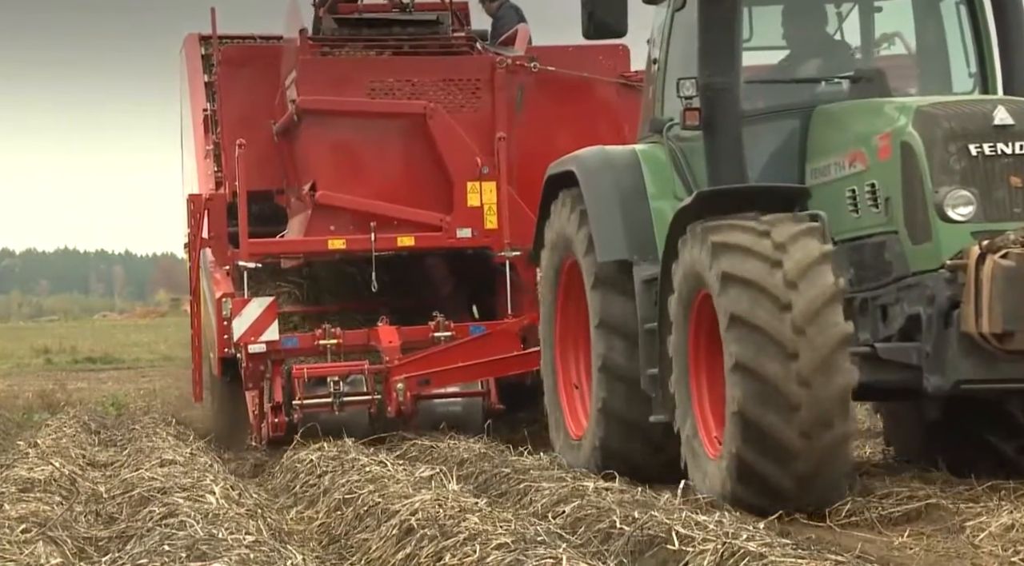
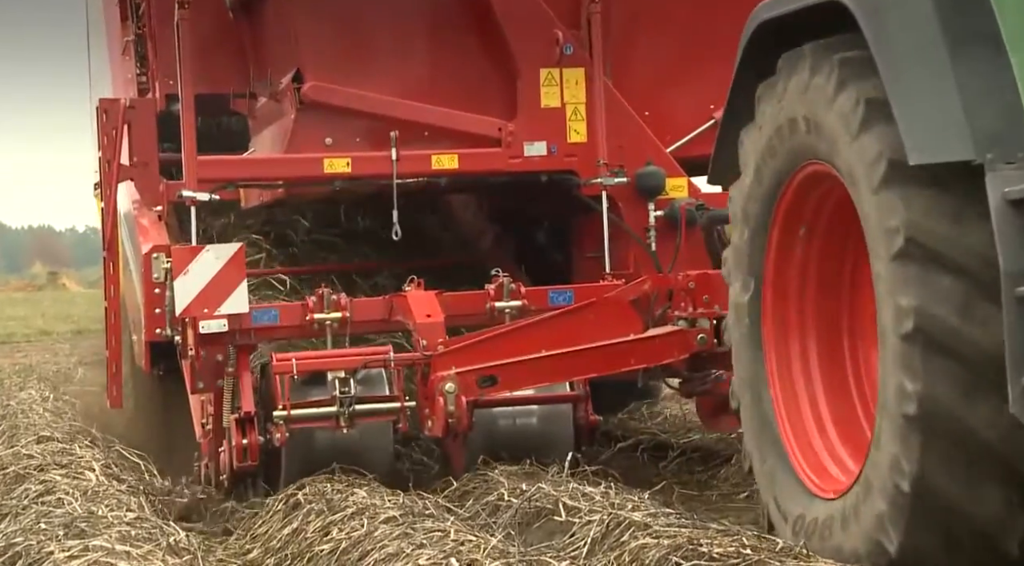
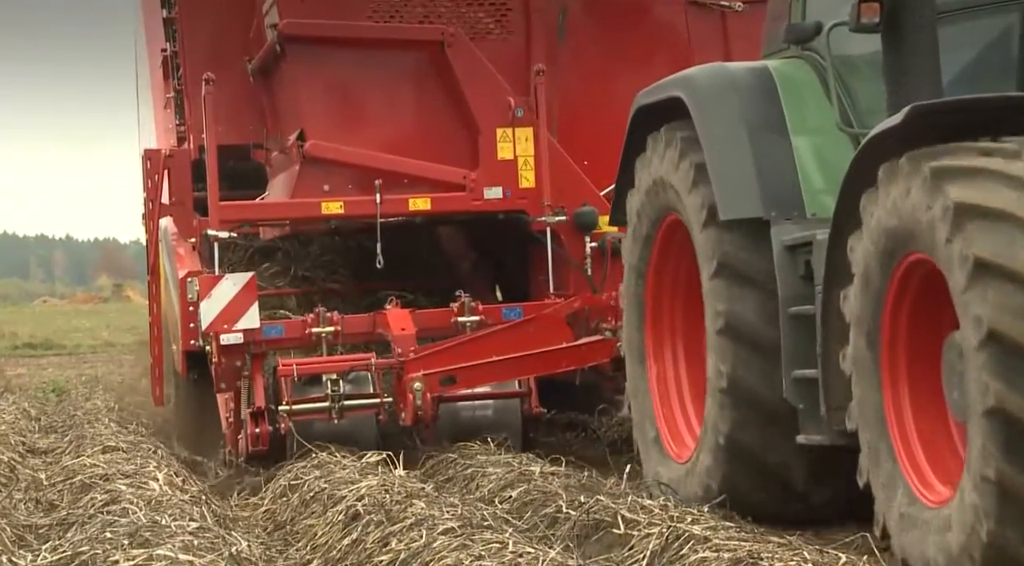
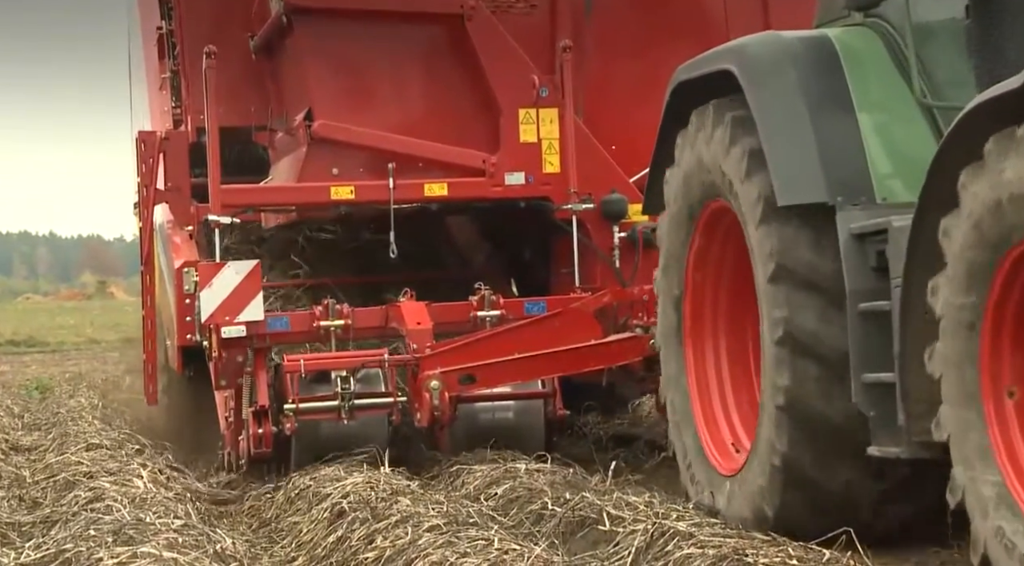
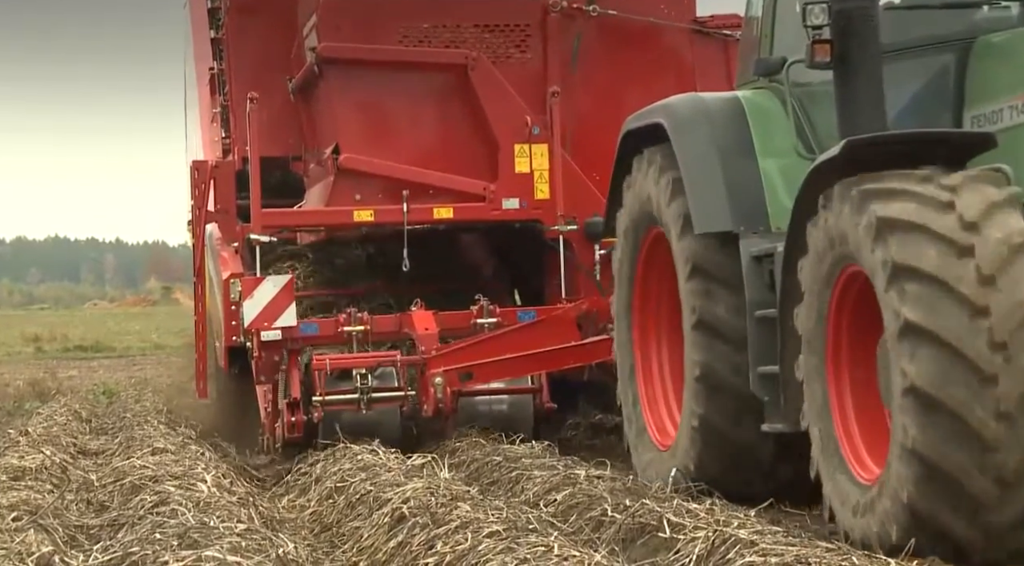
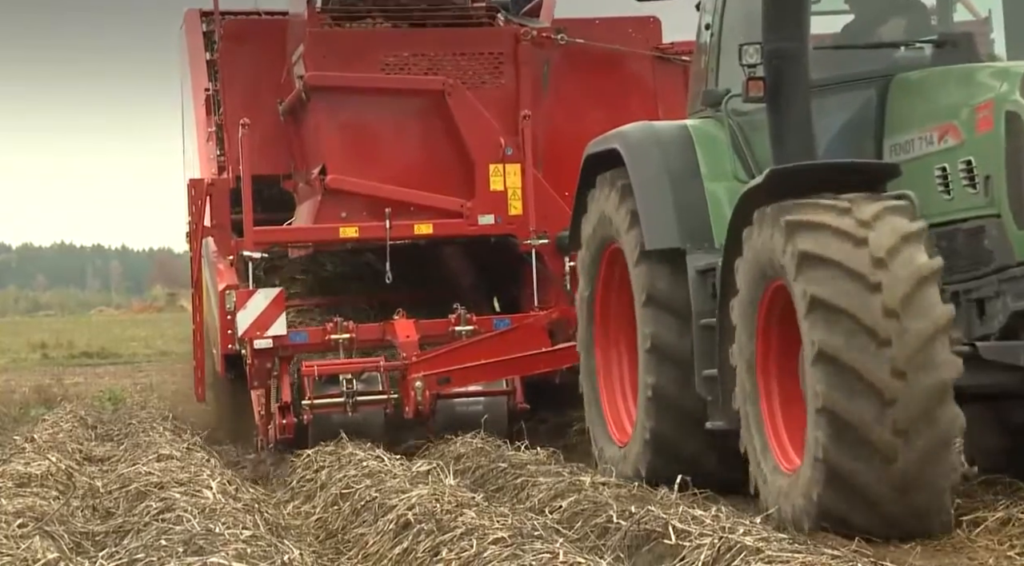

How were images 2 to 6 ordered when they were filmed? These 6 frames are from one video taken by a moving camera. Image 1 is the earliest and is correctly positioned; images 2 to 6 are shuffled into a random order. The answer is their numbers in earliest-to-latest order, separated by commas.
6, 5, 3, 4, 2
